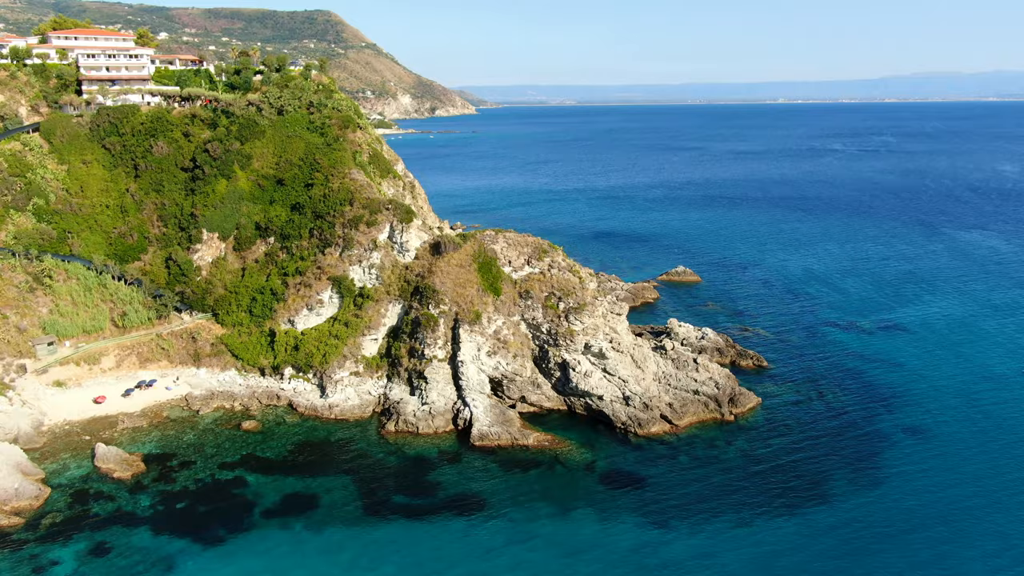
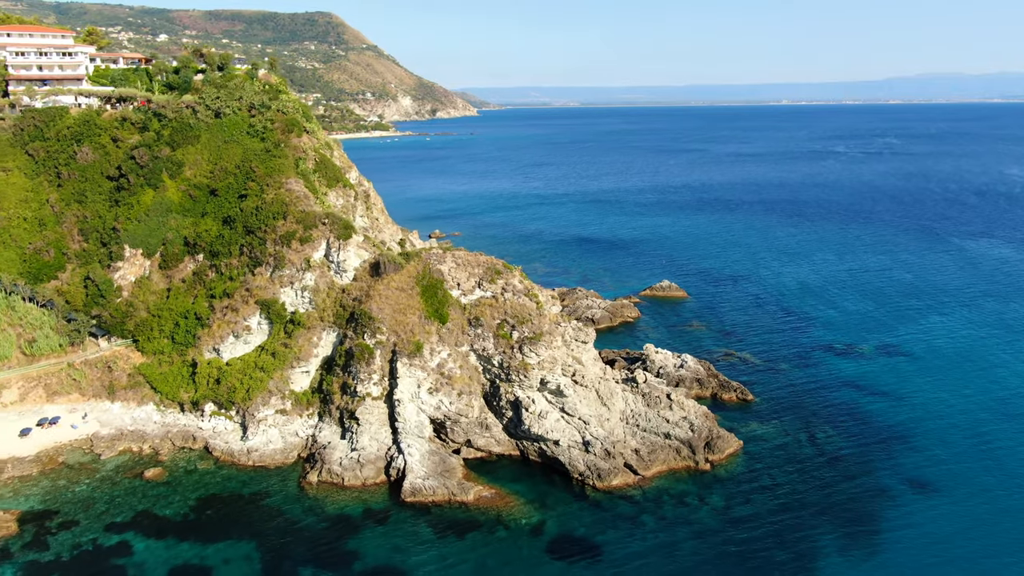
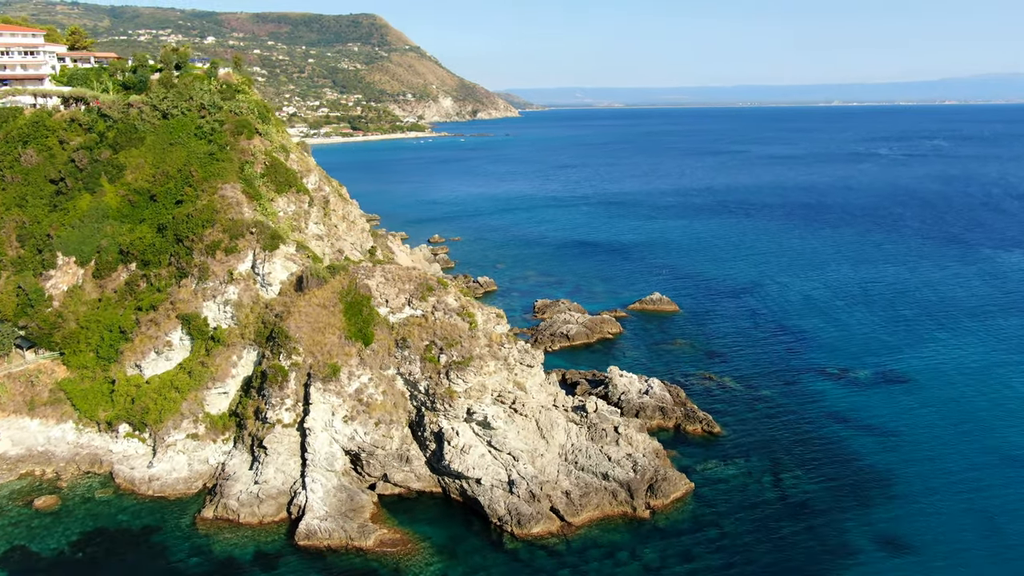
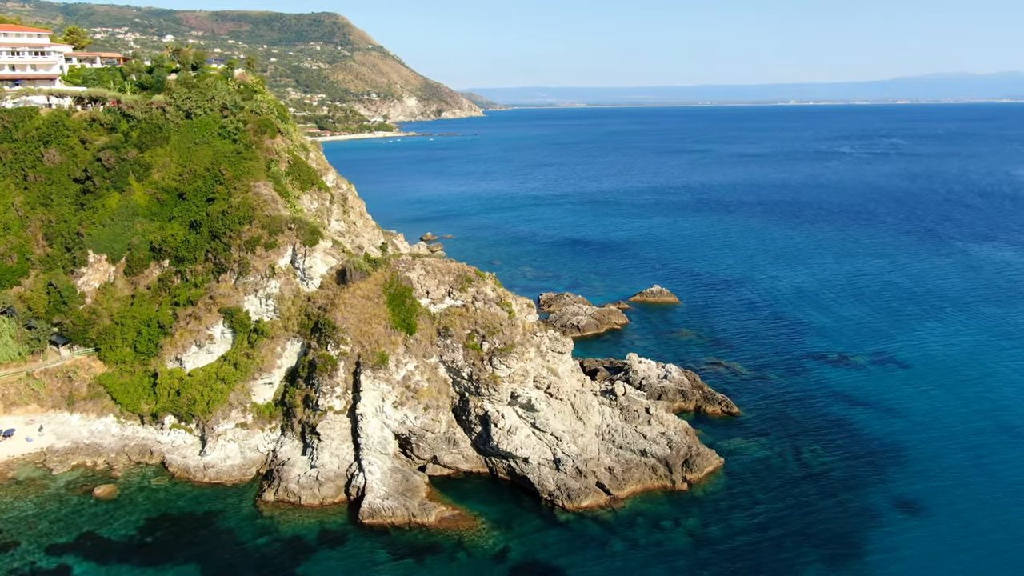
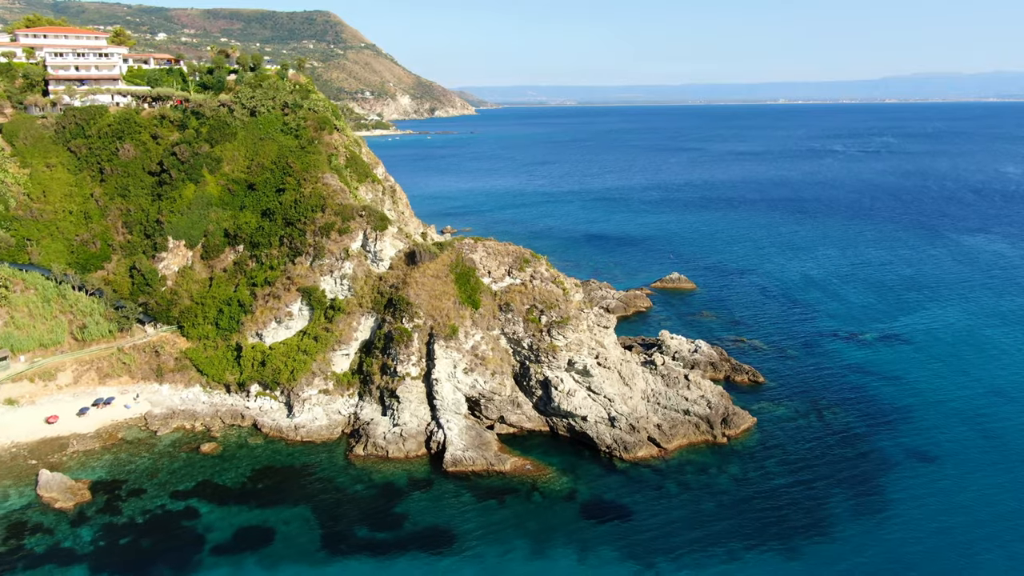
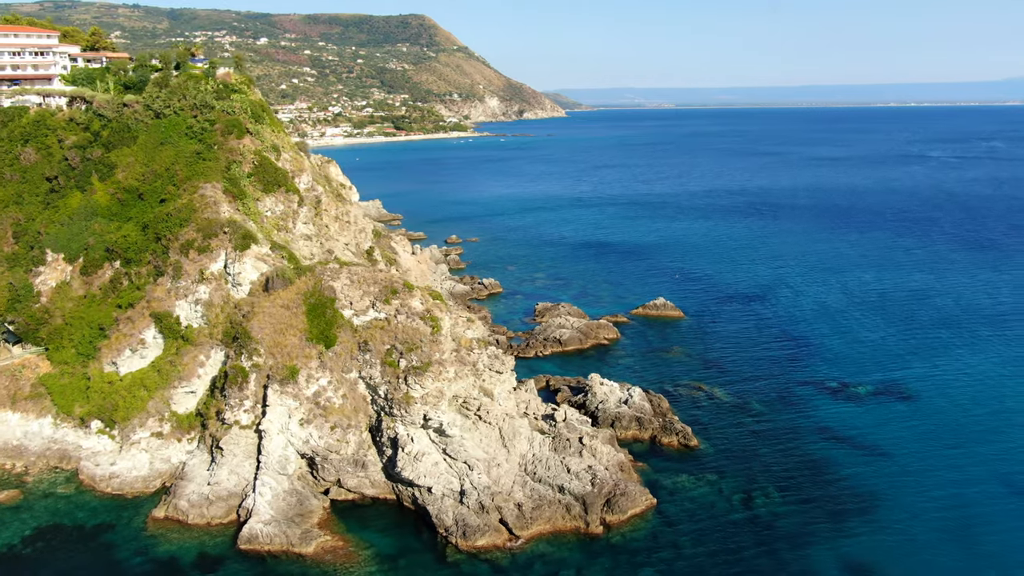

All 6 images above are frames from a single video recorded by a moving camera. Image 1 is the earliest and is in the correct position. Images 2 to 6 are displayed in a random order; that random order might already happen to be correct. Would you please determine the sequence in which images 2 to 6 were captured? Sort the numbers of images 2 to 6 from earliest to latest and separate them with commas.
5, 2, 4, 3, 6
